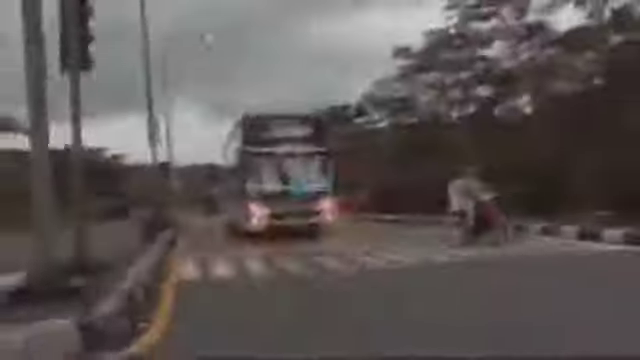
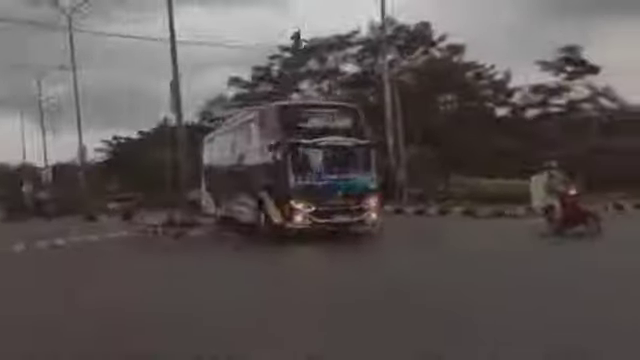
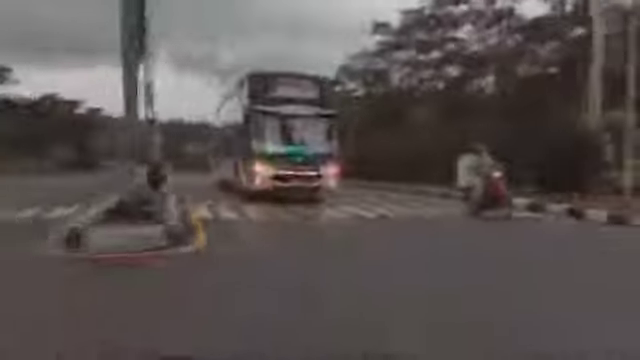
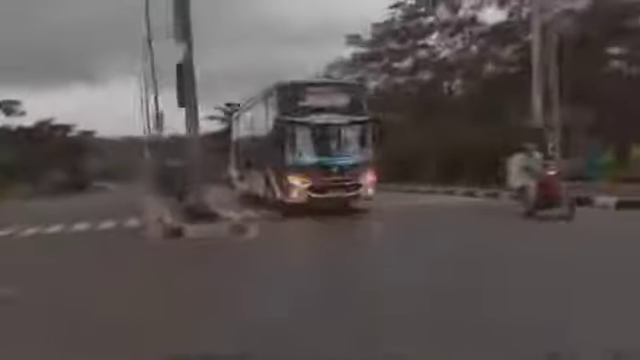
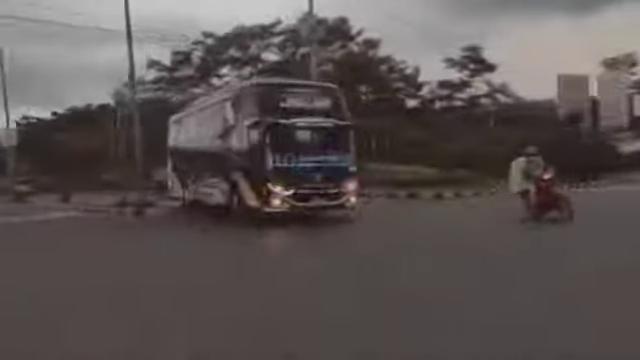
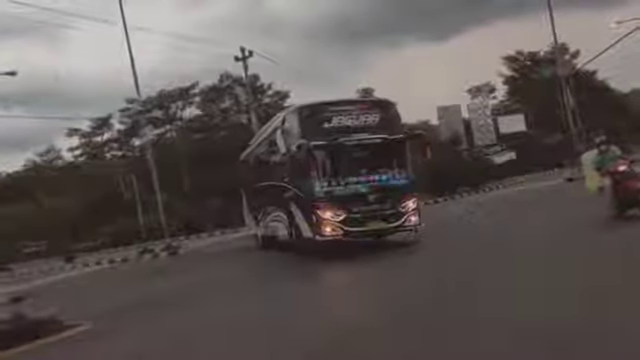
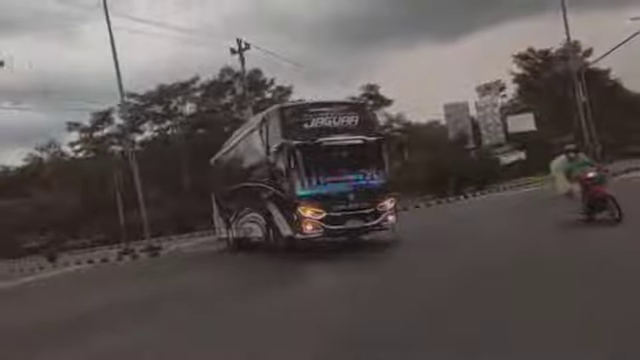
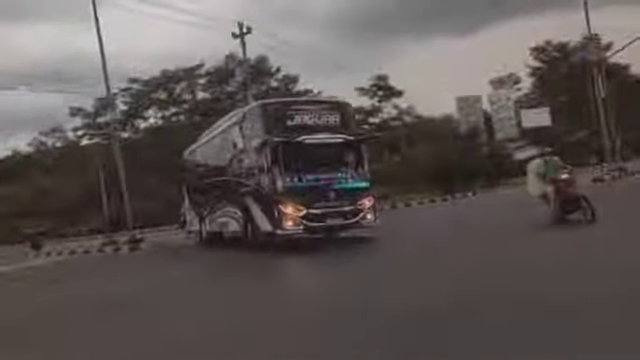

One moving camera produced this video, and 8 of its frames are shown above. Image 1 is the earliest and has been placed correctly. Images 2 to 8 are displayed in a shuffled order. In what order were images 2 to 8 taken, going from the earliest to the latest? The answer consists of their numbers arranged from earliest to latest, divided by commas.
3, 4, 2, 5, 8, 7, 6
